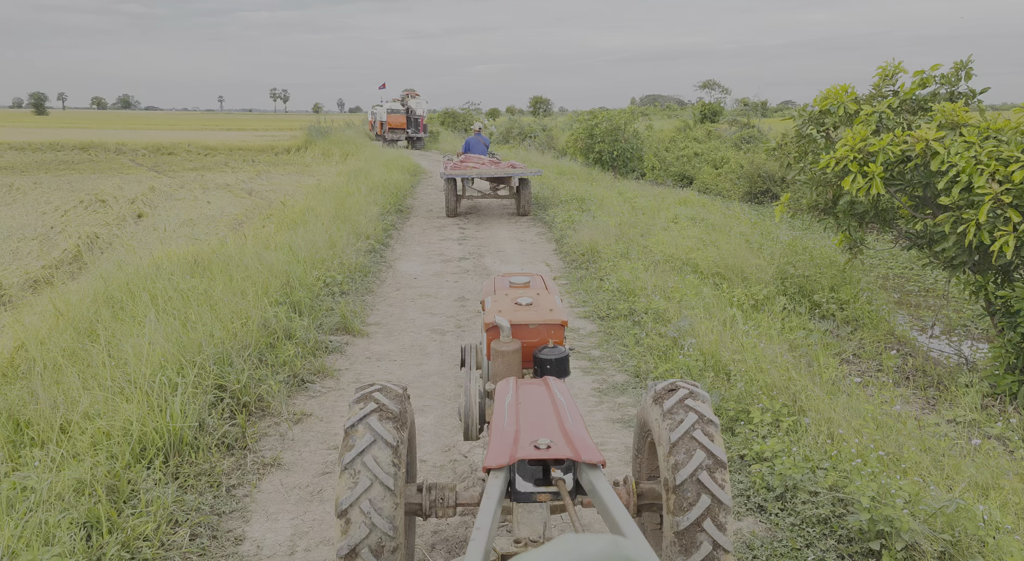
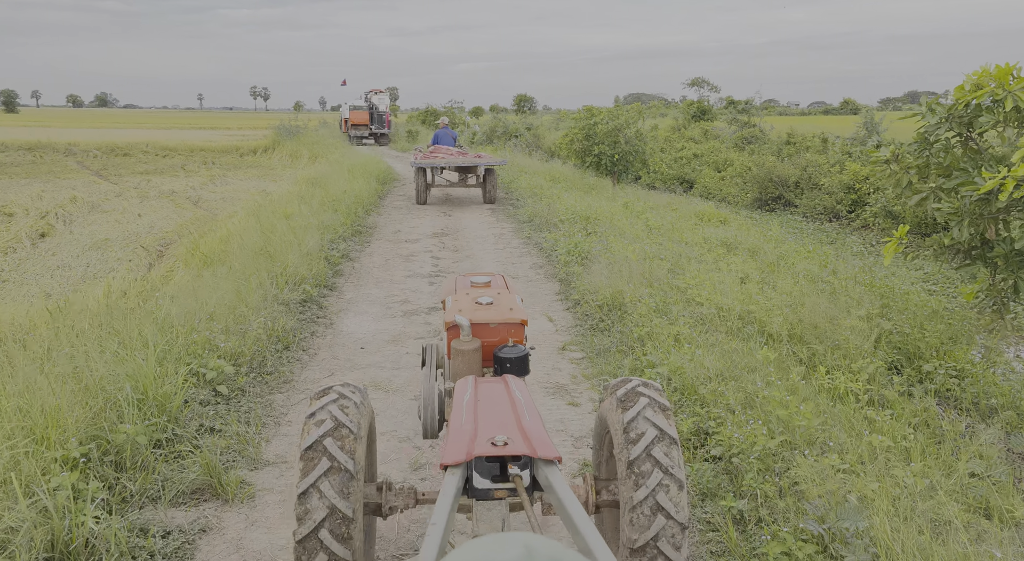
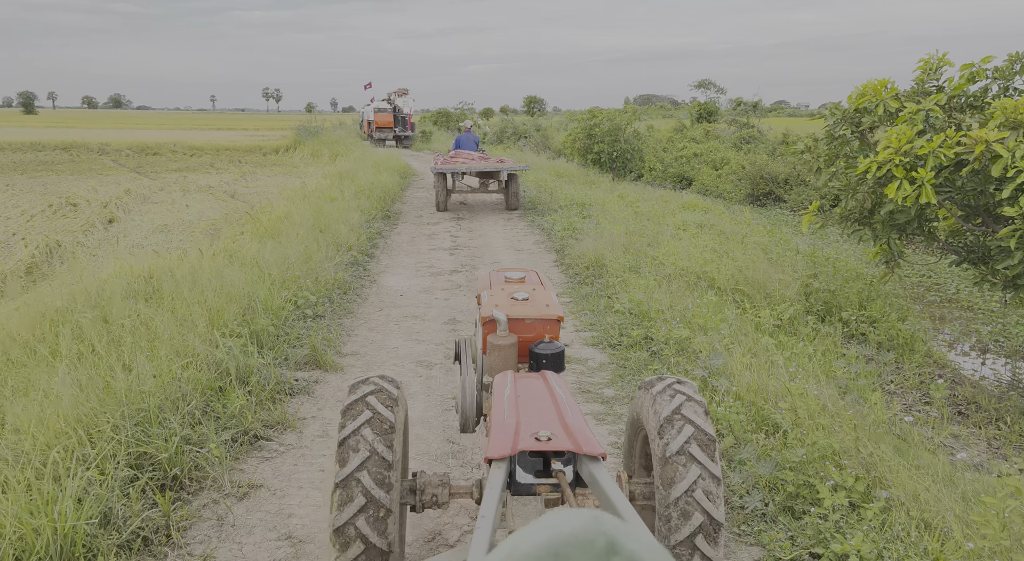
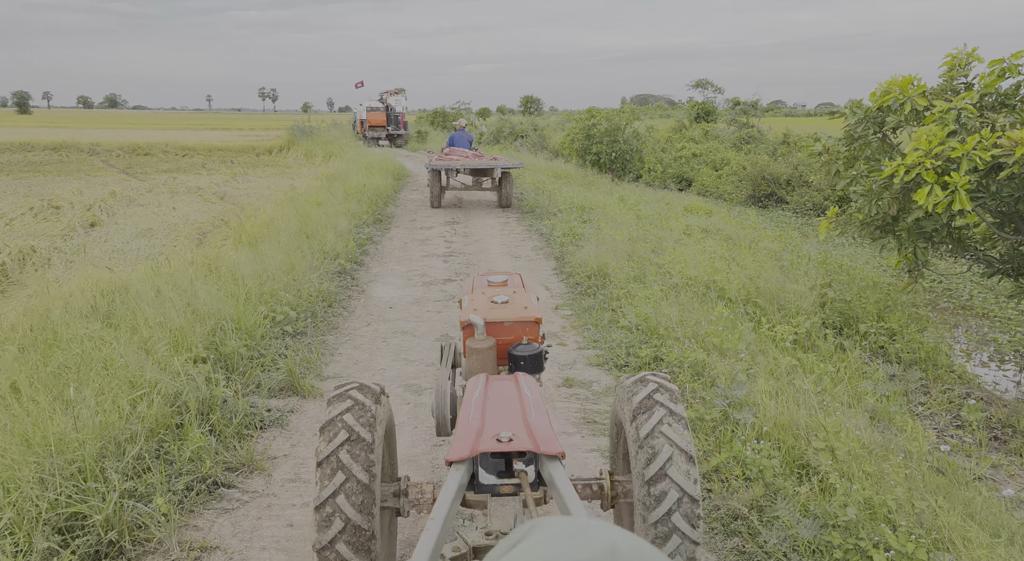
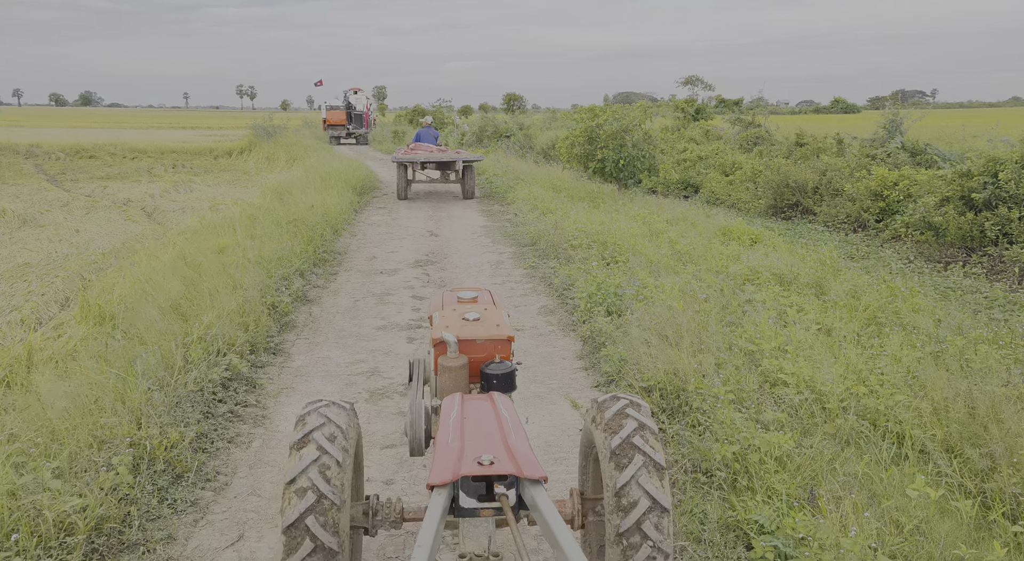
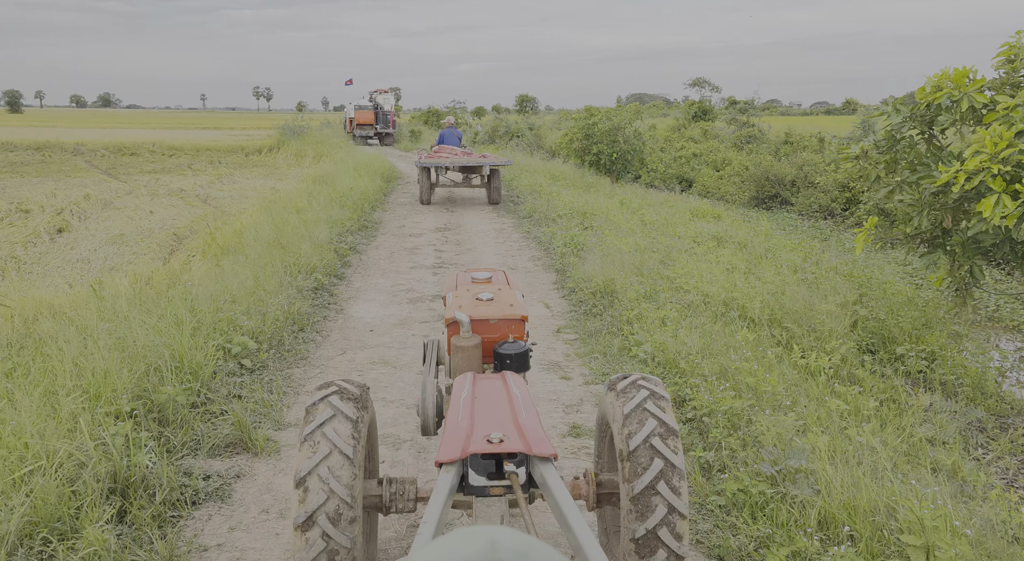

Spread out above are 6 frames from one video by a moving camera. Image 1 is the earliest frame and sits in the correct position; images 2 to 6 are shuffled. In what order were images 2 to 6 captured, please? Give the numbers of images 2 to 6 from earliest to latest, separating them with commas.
3, 4, 6, 2, 5
